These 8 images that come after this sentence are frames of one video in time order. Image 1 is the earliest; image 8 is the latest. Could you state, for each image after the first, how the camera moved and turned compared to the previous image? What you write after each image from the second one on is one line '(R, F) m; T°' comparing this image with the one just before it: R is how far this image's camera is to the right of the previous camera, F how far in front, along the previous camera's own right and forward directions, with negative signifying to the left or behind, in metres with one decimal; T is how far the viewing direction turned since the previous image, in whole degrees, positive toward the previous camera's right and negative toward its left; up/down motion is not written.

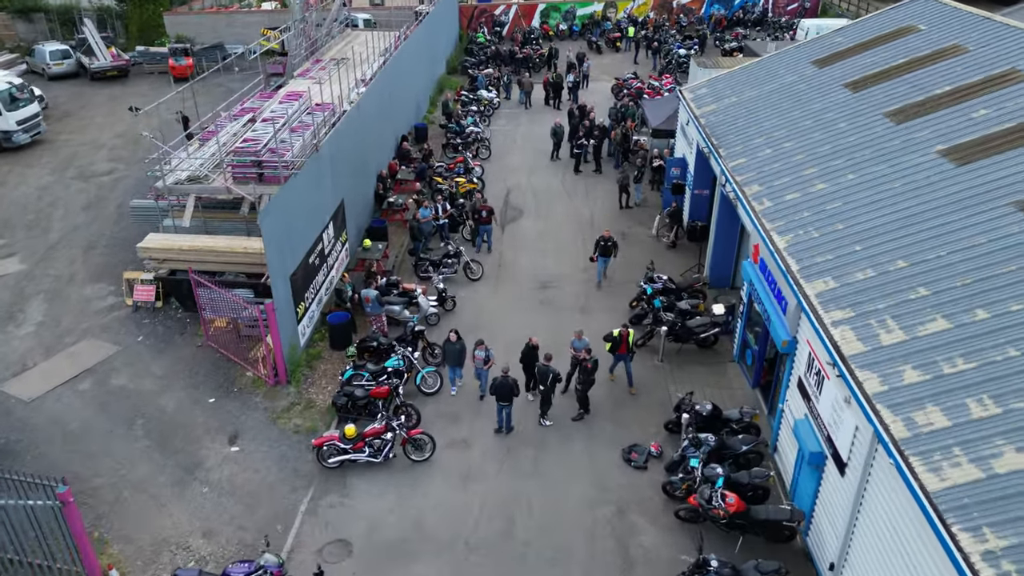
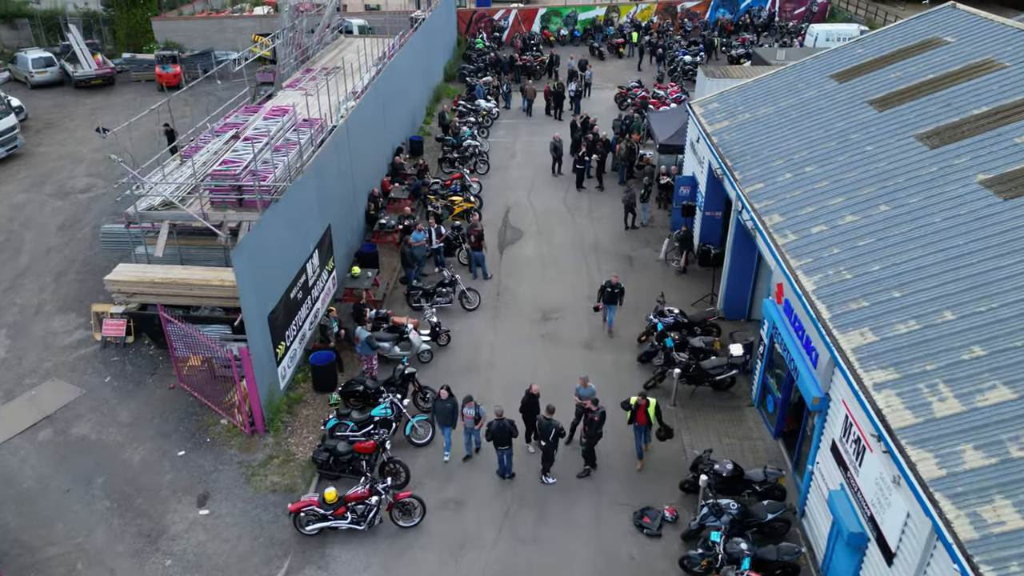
(0.0, +1.1) m; 0°
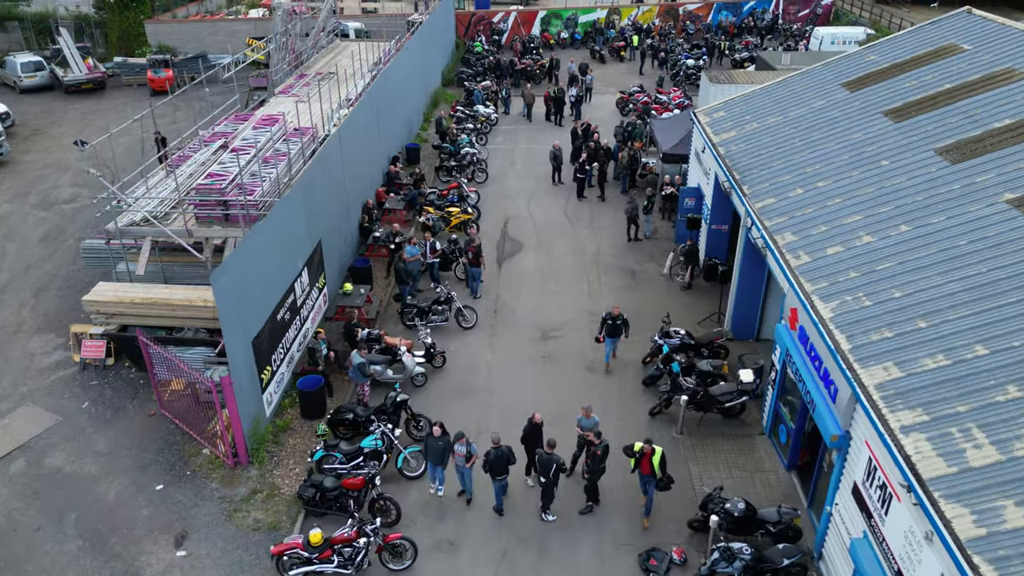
(0.0, +0.6) m; 0°
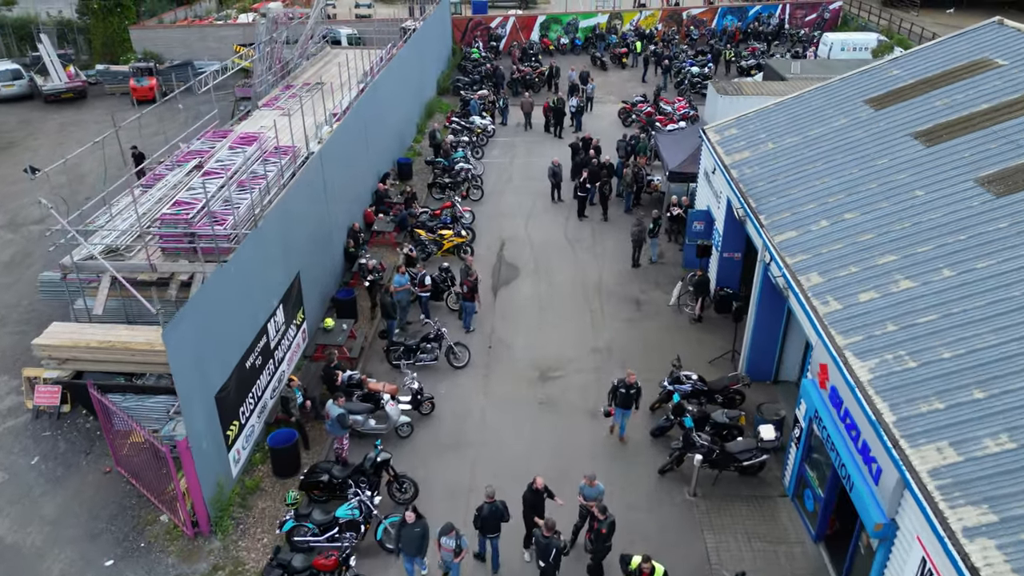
(+0.1, +1.2) m; 0°
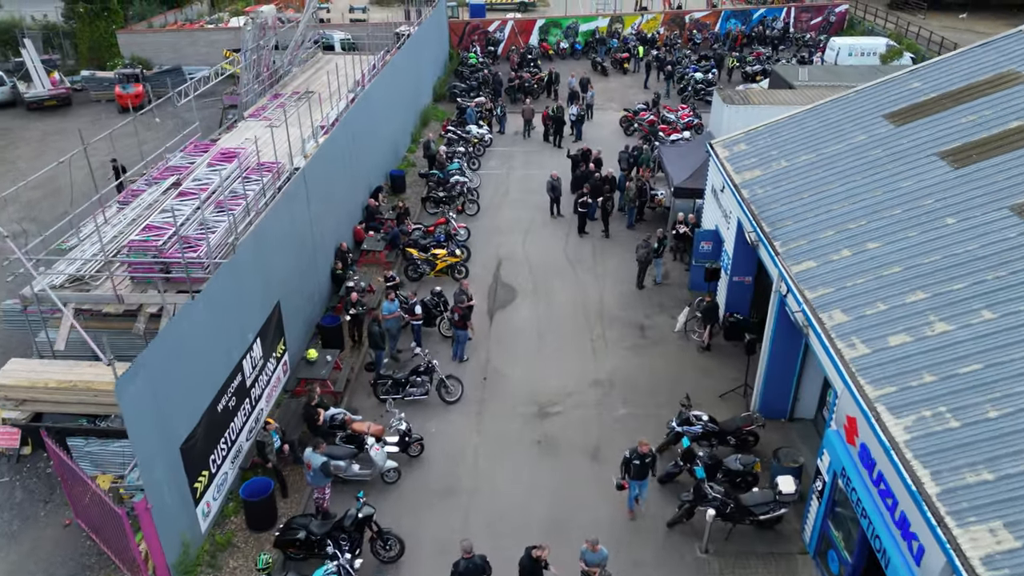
(+0.1, +0.9) m; 0°
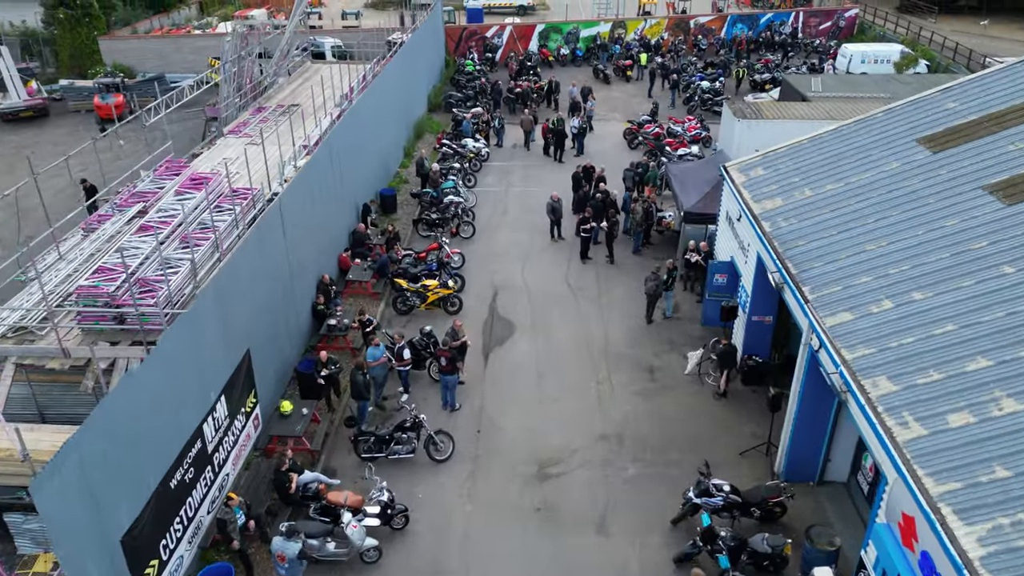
(0.0, +1.3) m; 0°
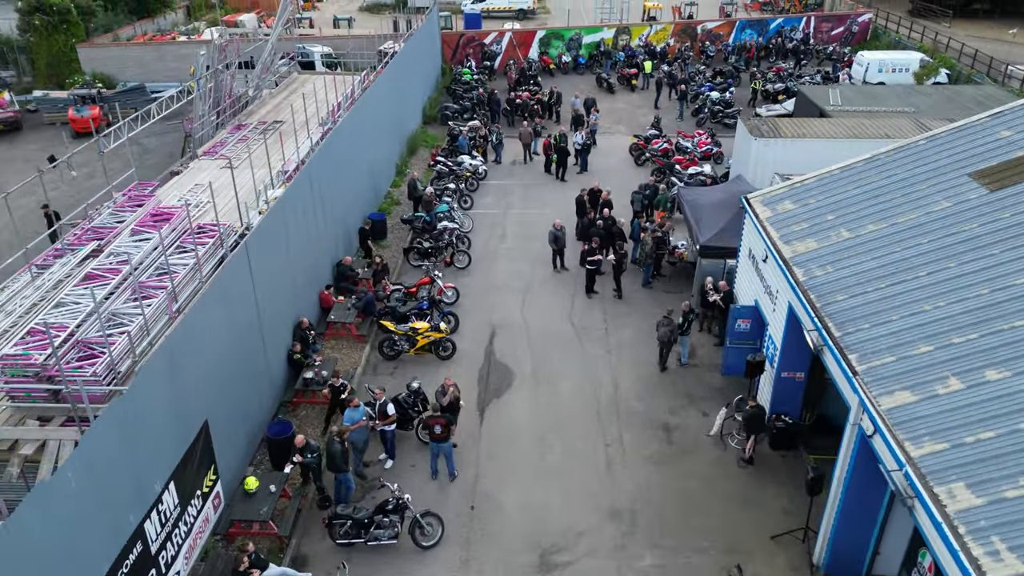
(0.0, +1.5) m; 0°
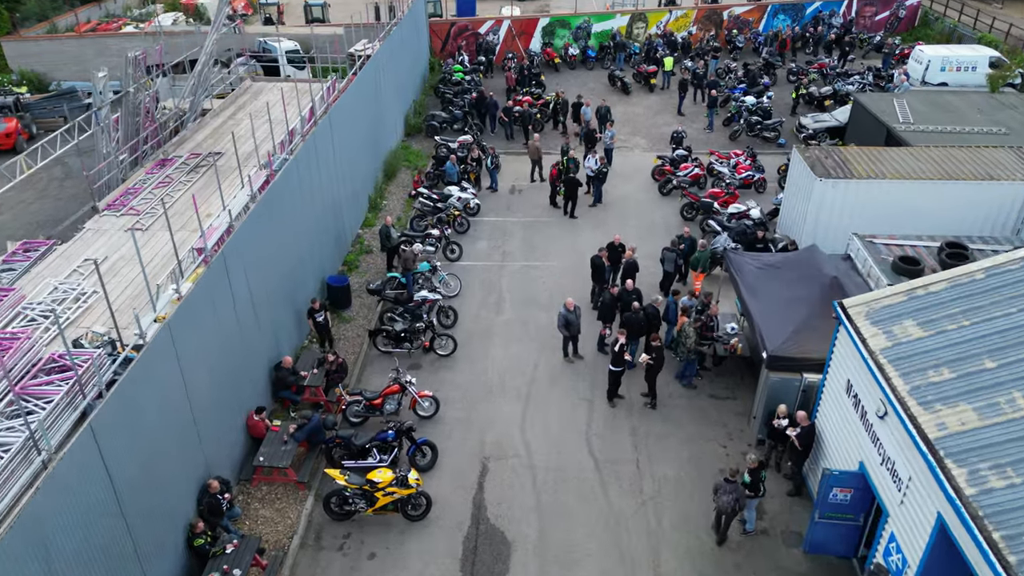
(0.0, +4.0) m; 0°
